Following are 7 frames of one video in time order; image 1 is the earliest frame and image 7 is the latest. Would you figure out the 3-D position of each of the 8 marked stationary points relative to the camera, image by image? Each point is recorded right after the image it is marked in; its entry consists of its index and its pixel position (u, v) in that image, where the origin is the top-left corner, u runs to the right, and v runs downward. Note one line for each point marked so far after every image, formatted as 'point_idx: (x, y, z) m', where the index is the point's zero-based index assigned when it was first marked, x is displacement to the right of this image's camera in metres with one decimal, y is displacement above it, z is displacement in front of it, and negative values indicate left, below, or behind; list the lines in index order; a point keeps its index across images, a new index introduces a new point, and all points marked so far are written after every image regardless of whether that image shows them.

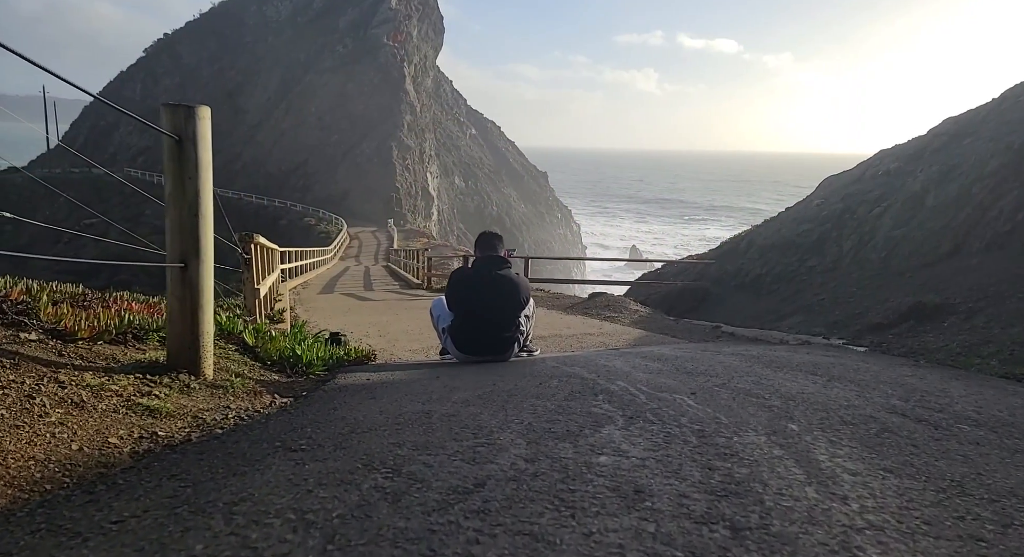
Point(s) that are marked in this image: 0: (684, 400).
0: (+0.8, -0.6, +3.6) m
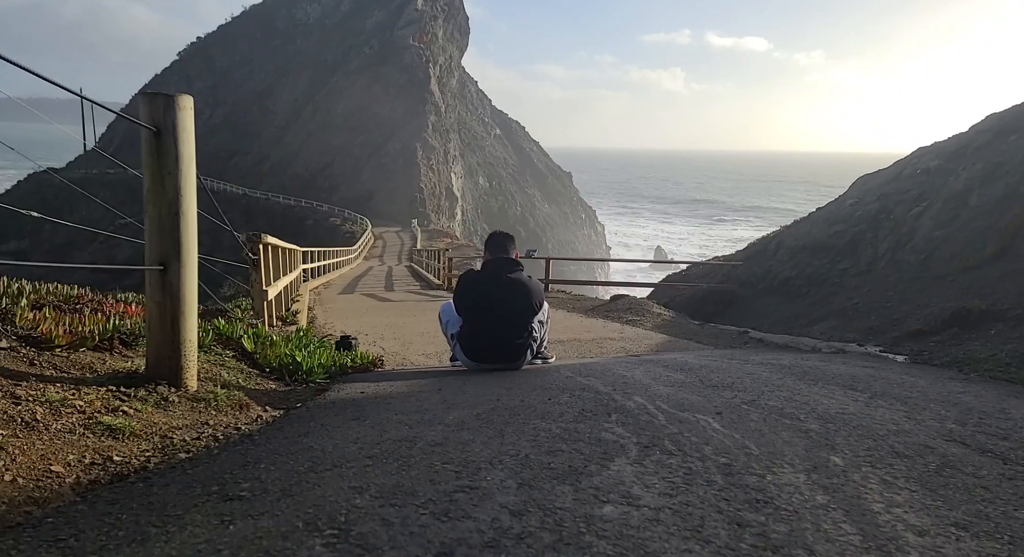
0: (+0.9, -0.6, +3.2) m
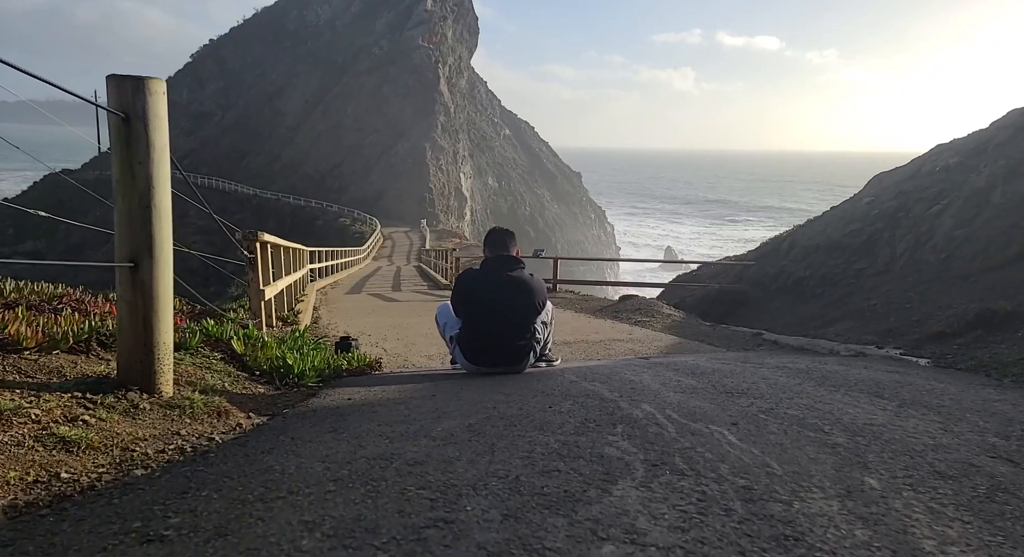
0: (+0.8, -0.6, +2.9) m
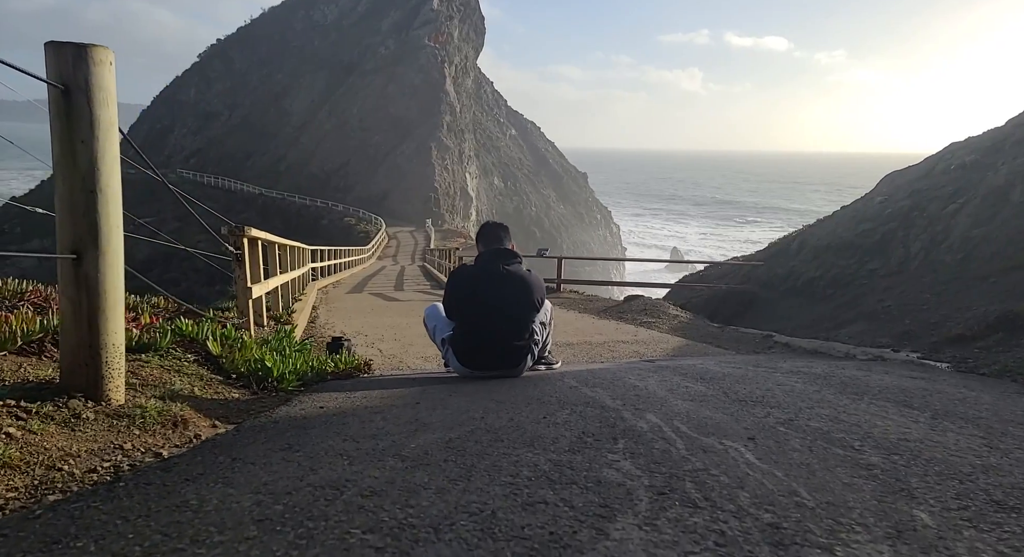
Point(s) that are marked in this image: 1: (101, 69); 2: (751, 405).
0: (+0.8, -0.6, +2.6) m
1: (-1.7, +0.9, +3.1) m
2: (+1.2, -0.6, +3.7) m
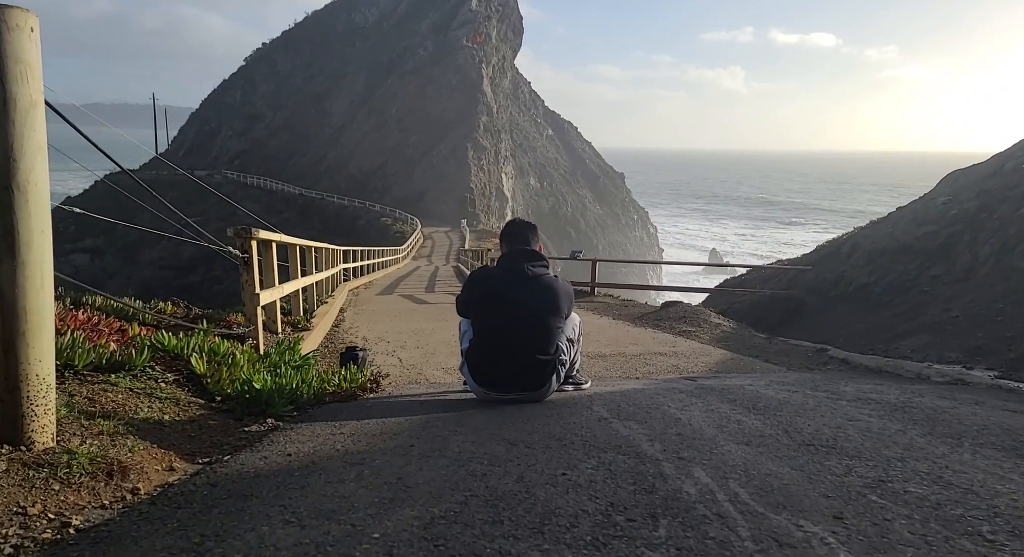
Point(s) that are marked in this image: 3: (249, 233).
0: (+0.8, -0.7, +1.9) m
1: (-1.6, +0.8, +2.5) m
2: (+1.2, -0.7, +2.9) m
3: (-2.5, +0.4, +7.1) m
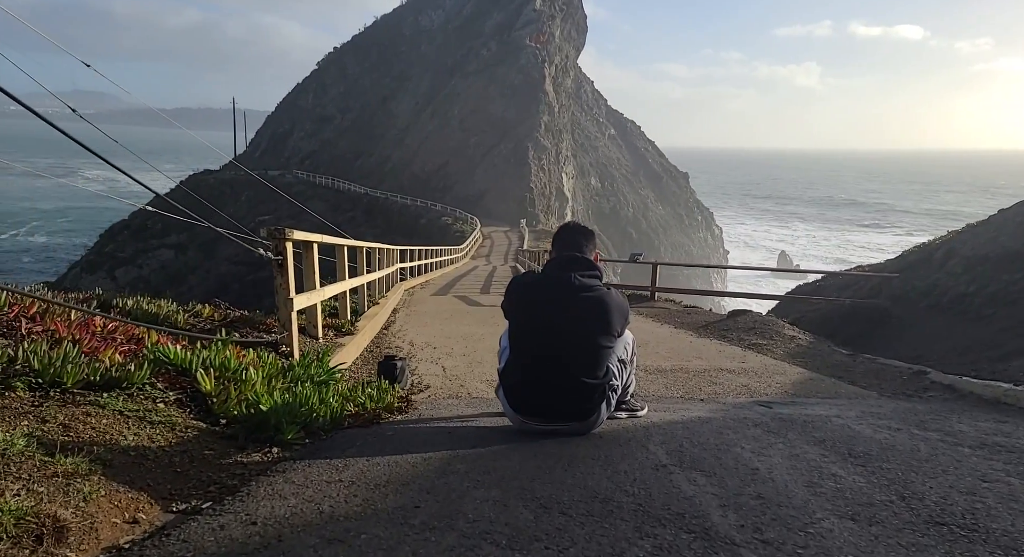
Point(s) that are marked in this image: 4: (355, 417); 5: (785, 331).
0: (+0.8, -0.7, +1.1) m
1: (-1.6, +0.8, +1.9) m
2: (+1.3, -0.8, +2.2) m
3: (-2.1, +0.4, +6.6) m
4: (-1.0, -0.8, +4.5) m
5: (+3.6, -0.7, +9.8) m
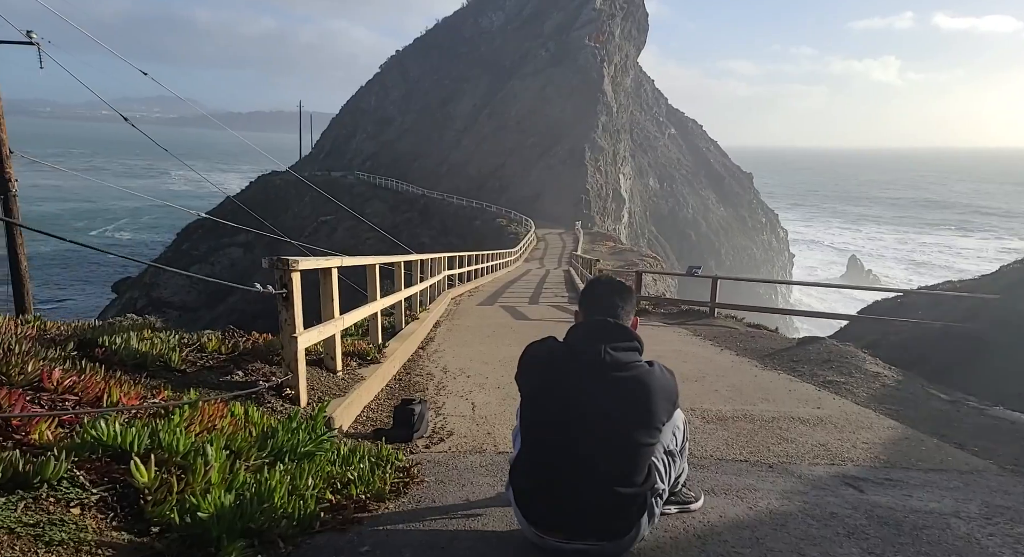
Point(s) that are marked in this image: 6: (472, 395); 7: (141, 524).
0: (+0.6, -1.0, +0.1) m
1: (-1.7, +0.5, +1.1) m
2: (+1.2, -1.1, +1.1) m
3: (-1.8, +0.1, +5.8) m
4: (-0.9, -1.1, +3.6) m
5: (+4.1, -1.0, +8.6) m
6: (-0.4, -1.3, +8.0) m
7: (-1.5, -1.0, +3.0) m
